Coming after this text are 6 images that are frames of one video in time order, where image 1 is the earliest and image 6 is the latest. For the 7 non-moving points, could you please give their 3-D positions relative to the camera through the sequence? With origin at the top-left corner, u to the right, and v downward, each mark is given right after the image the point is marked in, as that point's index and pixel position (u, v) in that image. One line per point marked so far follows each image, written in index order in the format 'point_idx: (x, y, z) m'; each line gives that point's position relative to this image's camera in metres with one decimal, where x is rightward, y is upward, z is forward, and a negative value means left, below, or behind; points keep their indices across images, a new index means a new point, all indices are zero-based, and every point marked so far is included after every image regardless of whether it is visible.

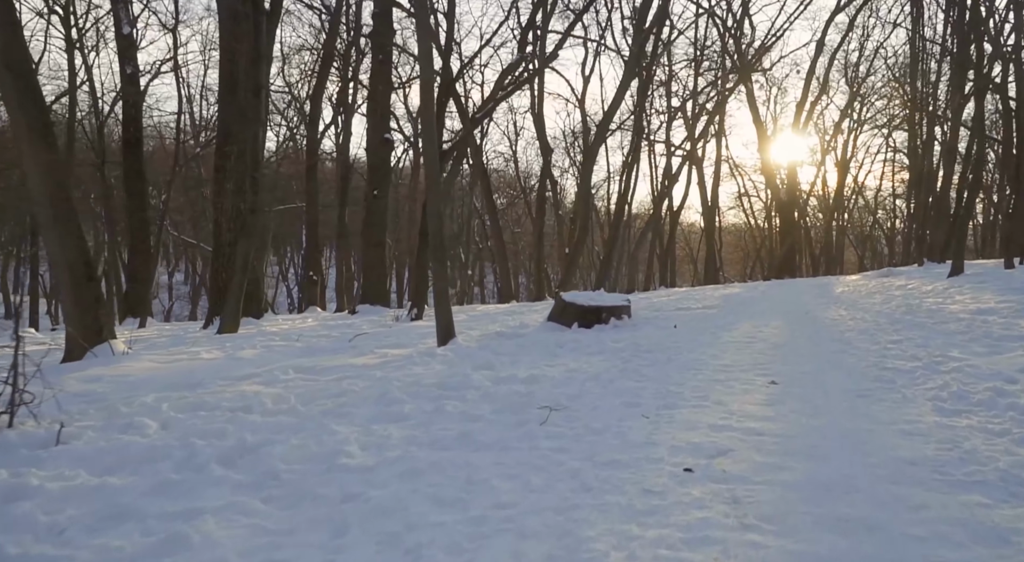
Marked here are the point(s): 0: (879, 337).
0: (+3.4, -0.5, +7.5) m
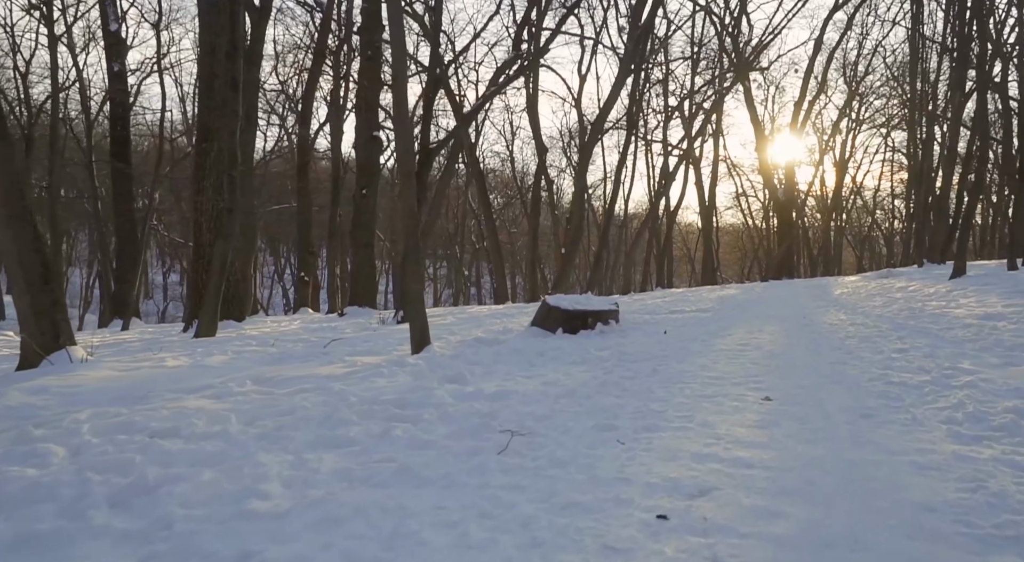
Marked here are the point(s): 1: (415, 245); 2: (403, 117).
0: (+3.2, -0.6, +7.0) m
1: (-1.0, +0.4, +8.1) m
2: (-1.1, +1.7, +8.0) m
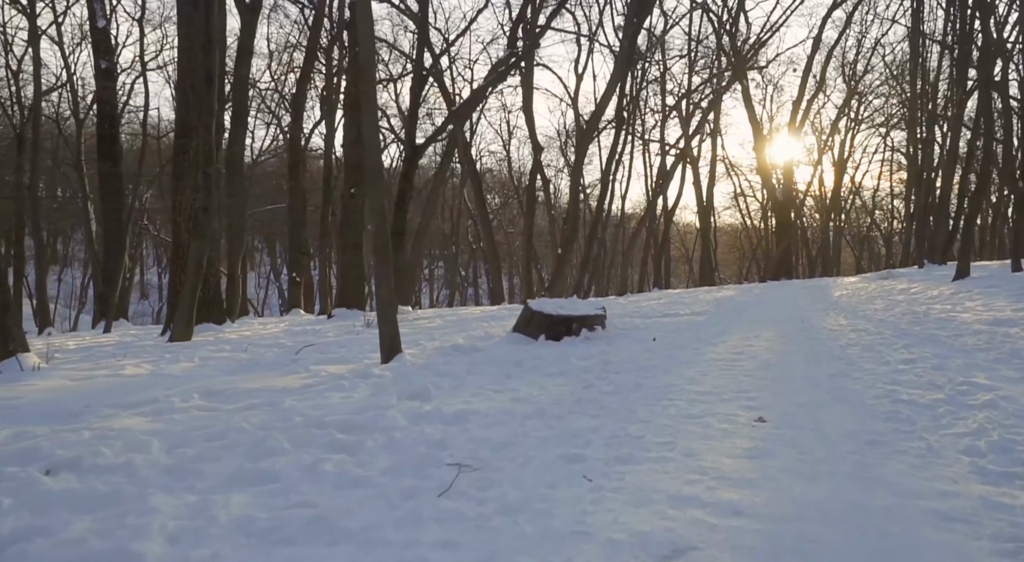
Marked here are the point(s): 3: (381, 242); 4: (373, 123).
0: (+3.0, -0.6, +6.4) m
1: (-1.2, +0.3, +7.6) m
2: (-1.3, +1.6, +7.5) m
3: (-1.2, +0.4, +7.5) m
4: (-1.3, +1.5, +7.4) m
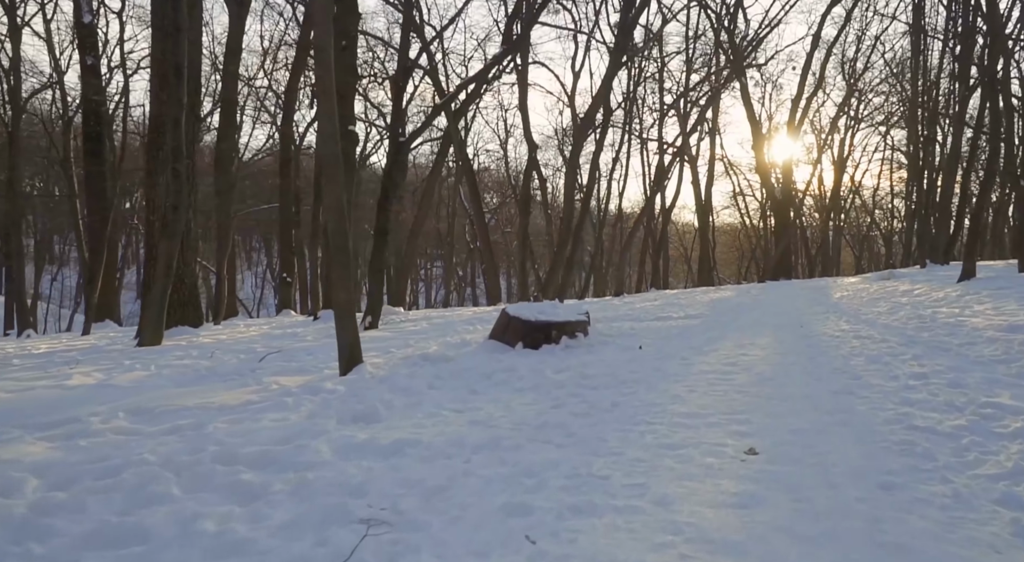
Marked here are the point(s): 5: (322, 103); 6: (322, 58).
0: (+2.8, -0.6, +5.8) m
1: (-1.5, +0.3, +6.9) m
2: (-1.6, +1.6, +6.8) m
3: (-1.5, +0.3, +6.8) m
4: (-1.5, +1.5, +6.8) m
5: (-1.6, +1.5, +6.8) m
6: (-1.6, +1.9, +6.9) m
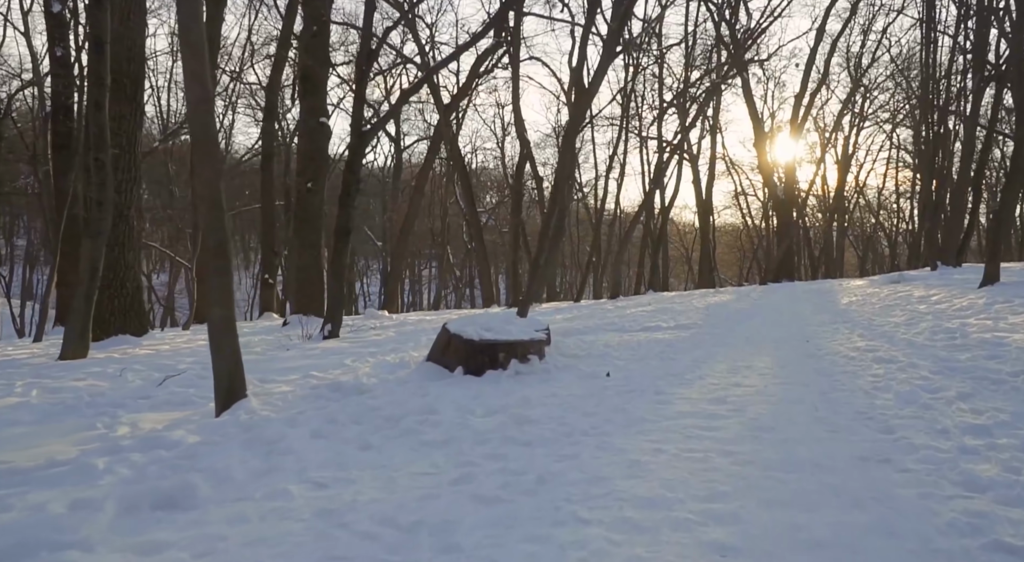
0: (+2.3, -0.7, +4.3) m
1: (-1.9, +0.2, +5.4) m
2: (-2.1, +1.5, +5.3) m
3: (-2.0, +0.3, +5.3) m
4: (-2.0, +1.4, +5.3) m
5: (-2.1, +1.4, +5.3) m
6: (-2.1, +1.8, +5.3) m
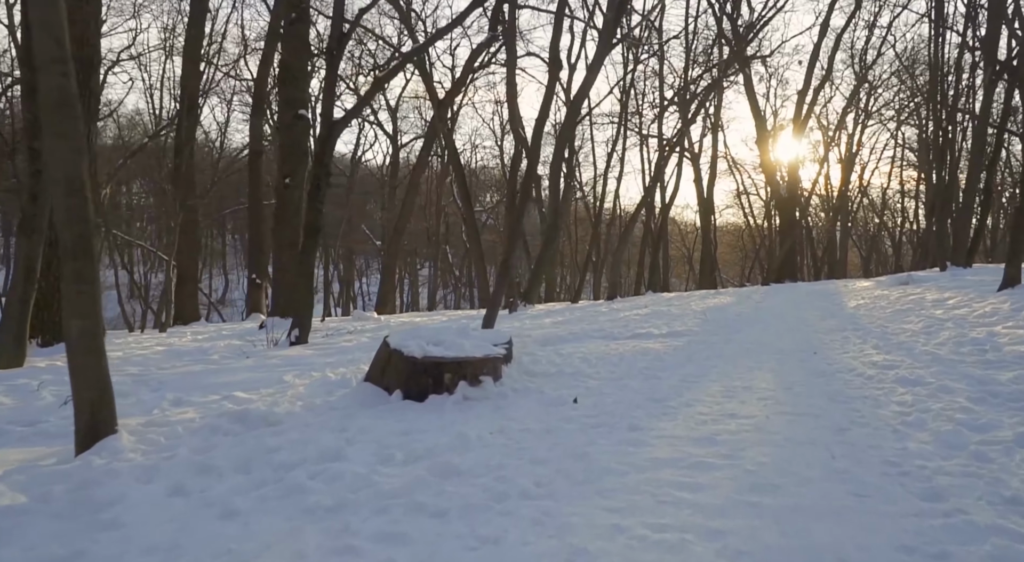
0: (+1.9, -0.7, +3.2) m
1: (-2.3, +0.2, +4.3) m
2: (-2.4, +1.5, +4.2) m
3: (-2.3, +0.2, +4.3) m
4: (-2.3, +1.4, +4.2) m
5: (-2.4, +1.4, +4.2) m
6: (-2.4, +1.8, +4.3) m
